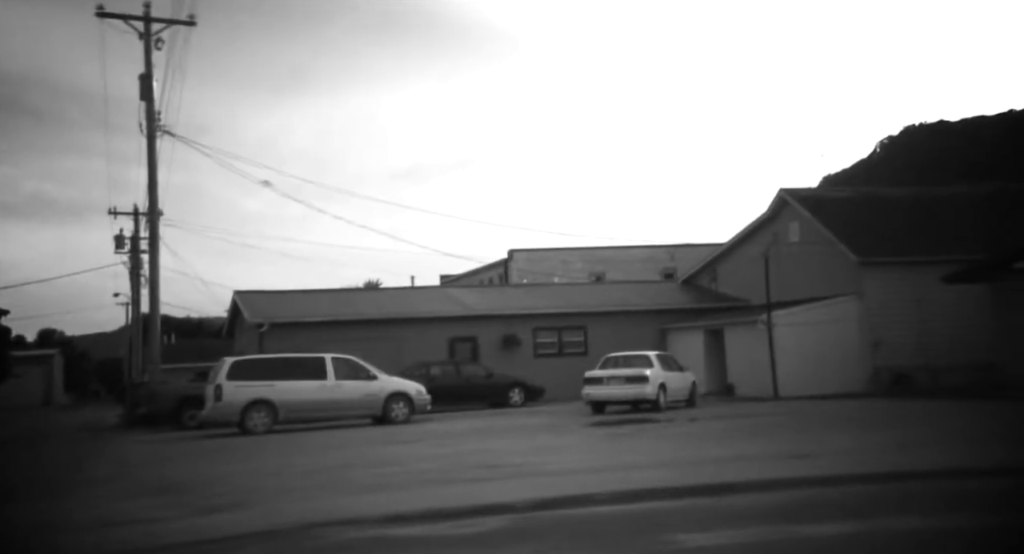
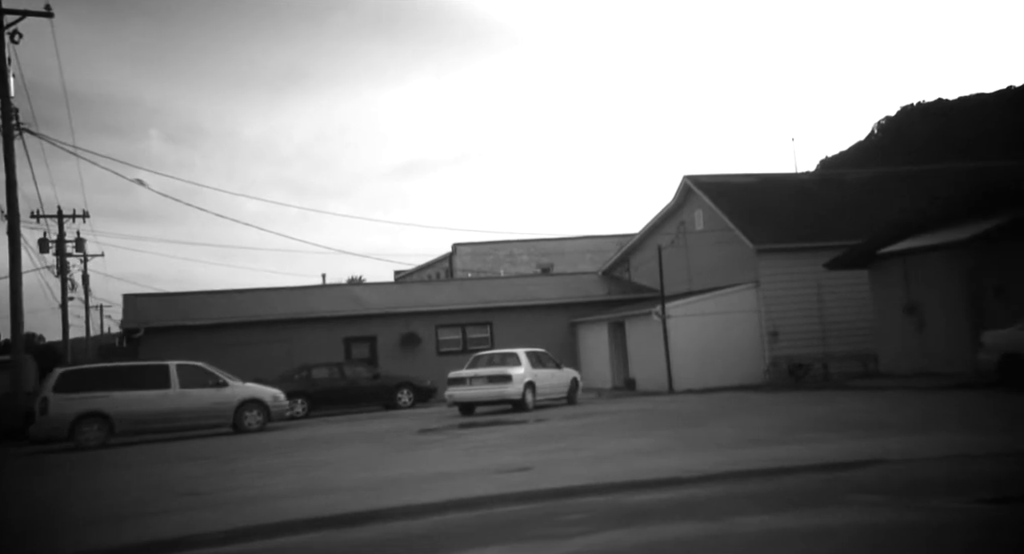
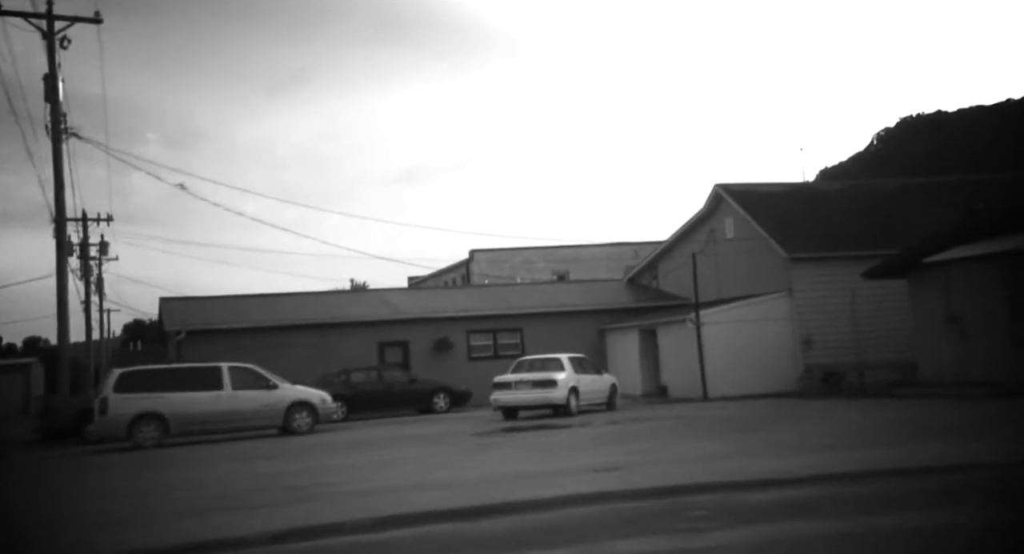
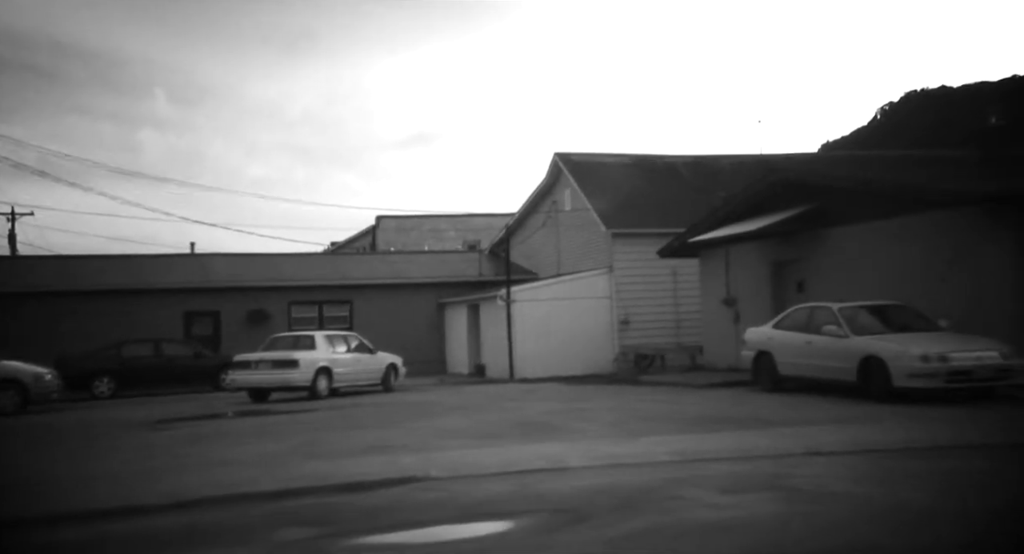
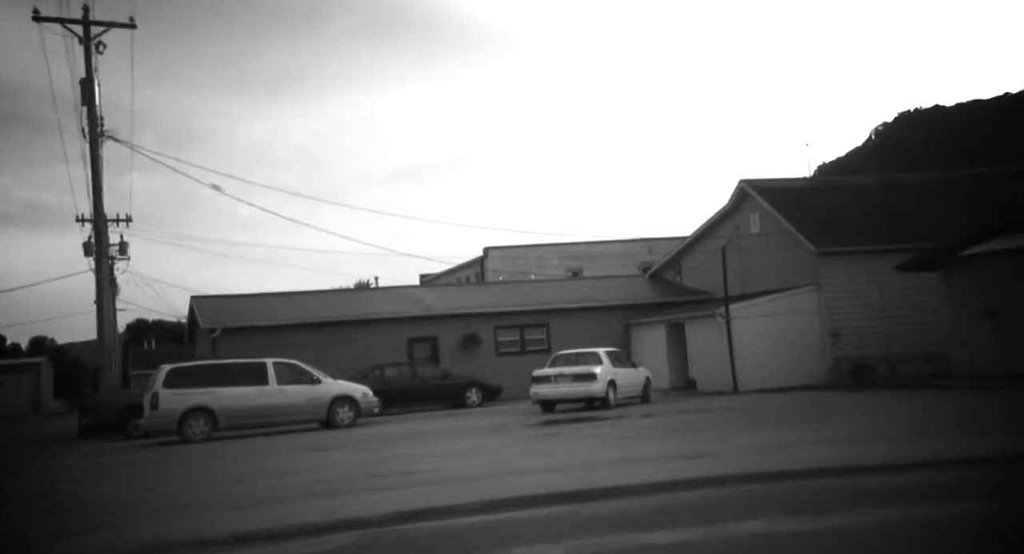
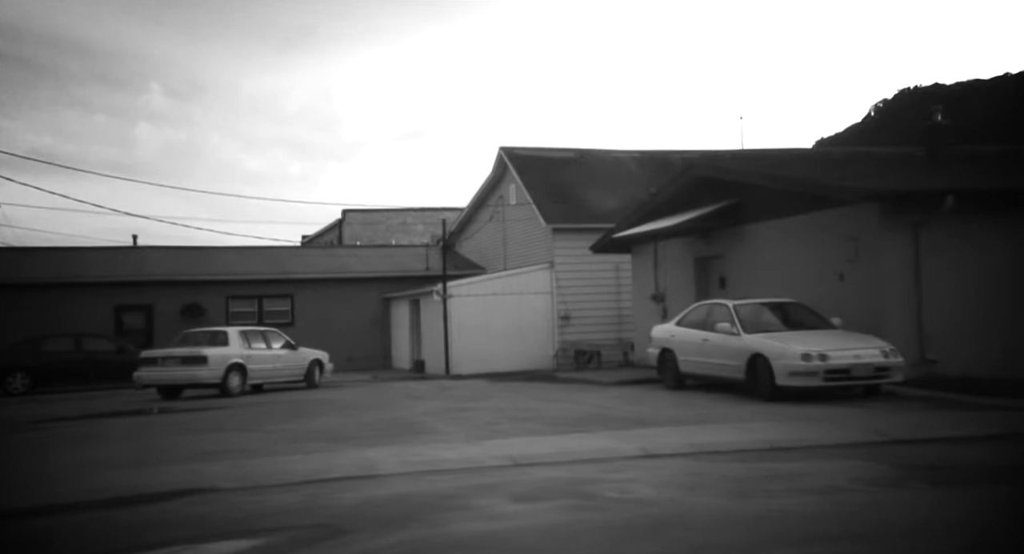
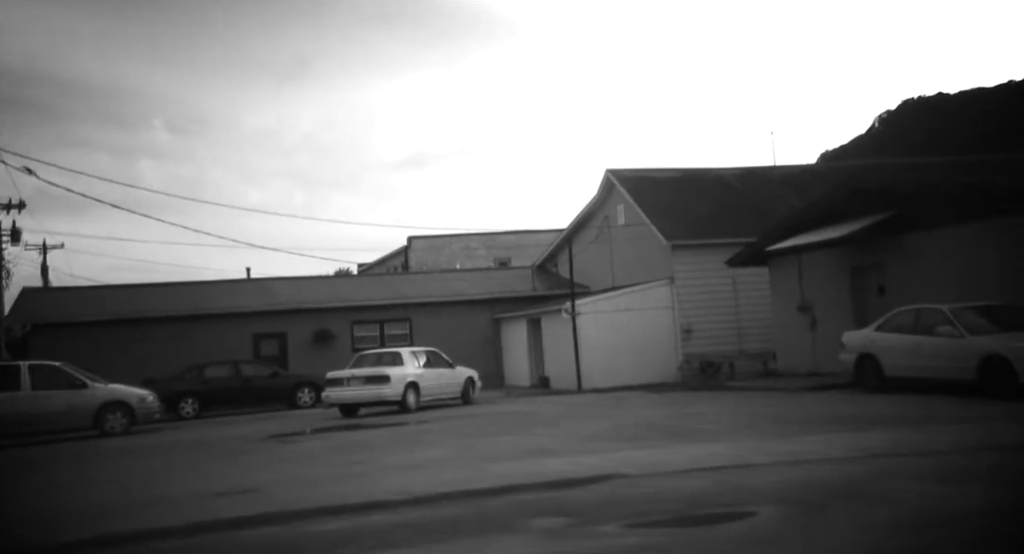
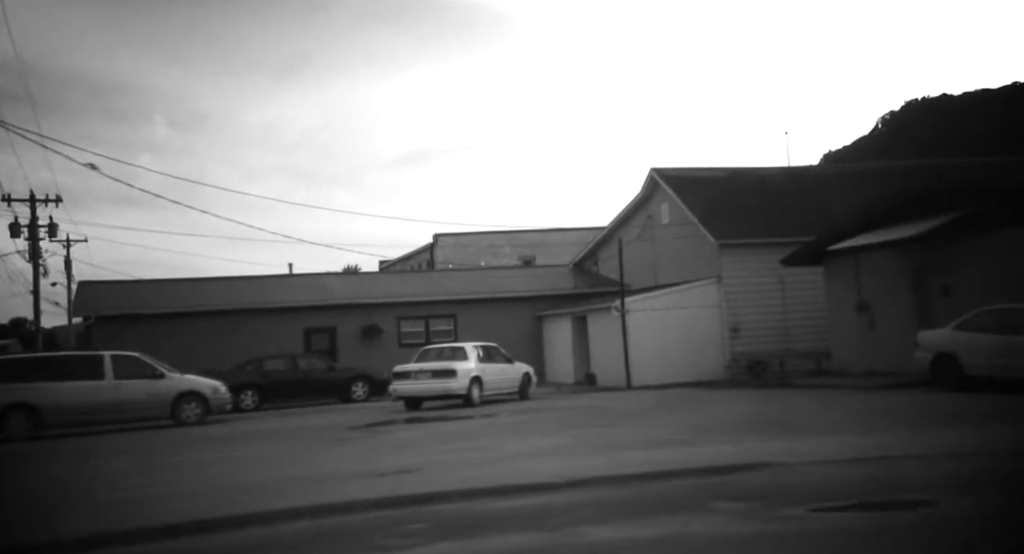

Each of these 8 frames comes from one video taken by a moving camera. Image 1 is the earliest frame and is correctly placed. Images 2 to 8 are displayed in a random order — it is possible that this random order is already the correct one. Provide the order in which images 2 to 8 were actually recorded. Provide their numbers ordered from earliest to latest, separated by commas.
5, 3, 2, 8, 7, 4, 6
